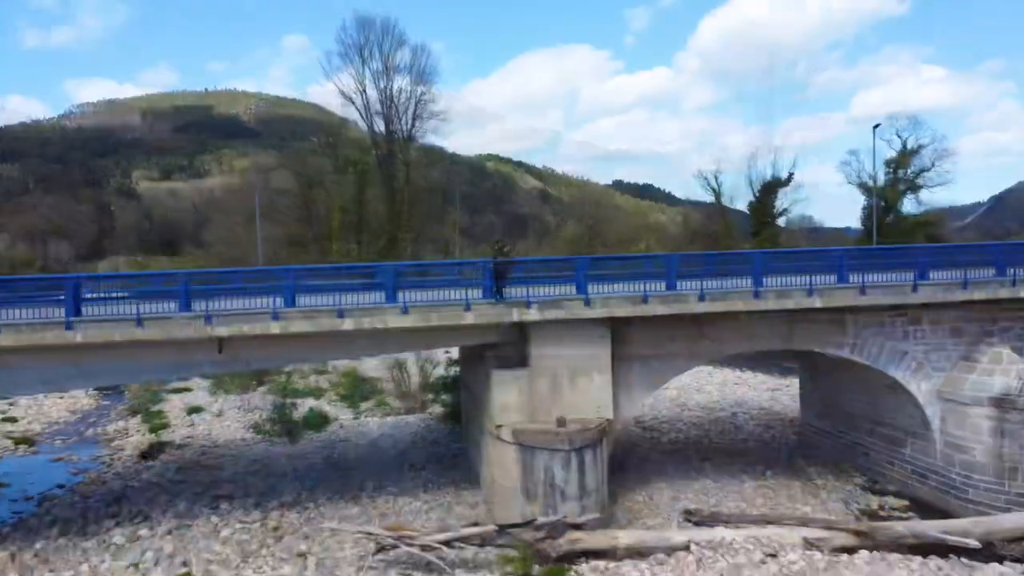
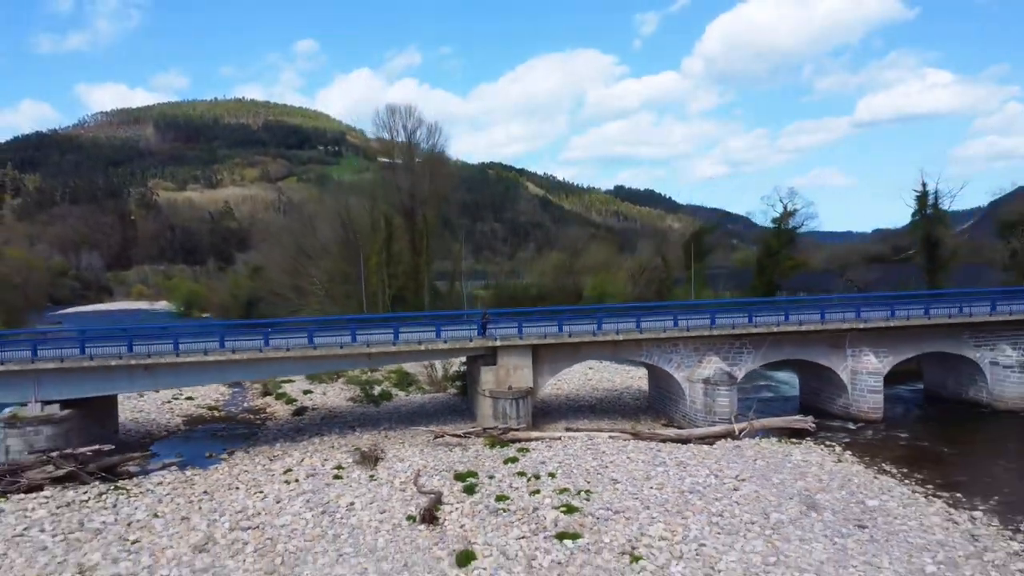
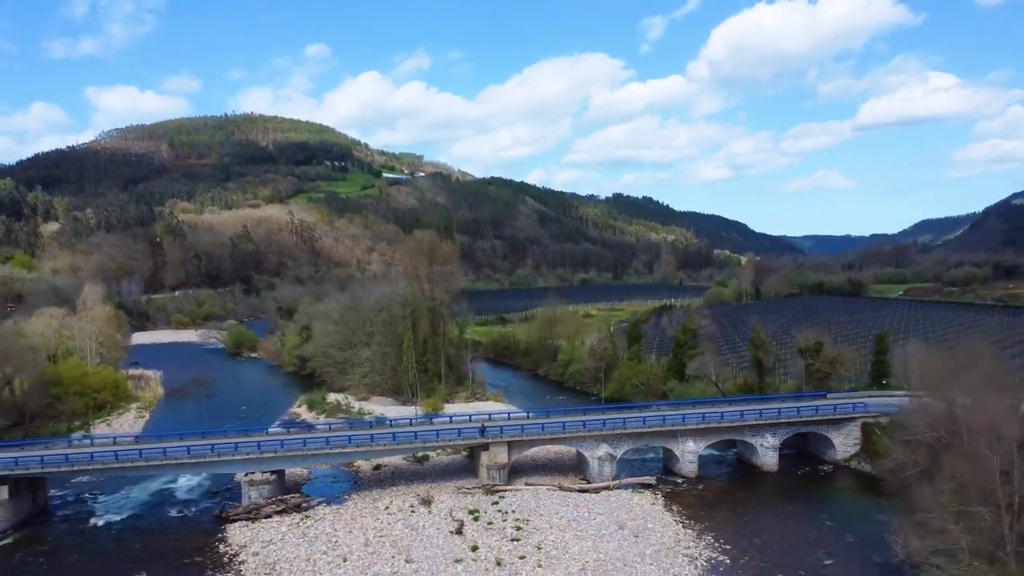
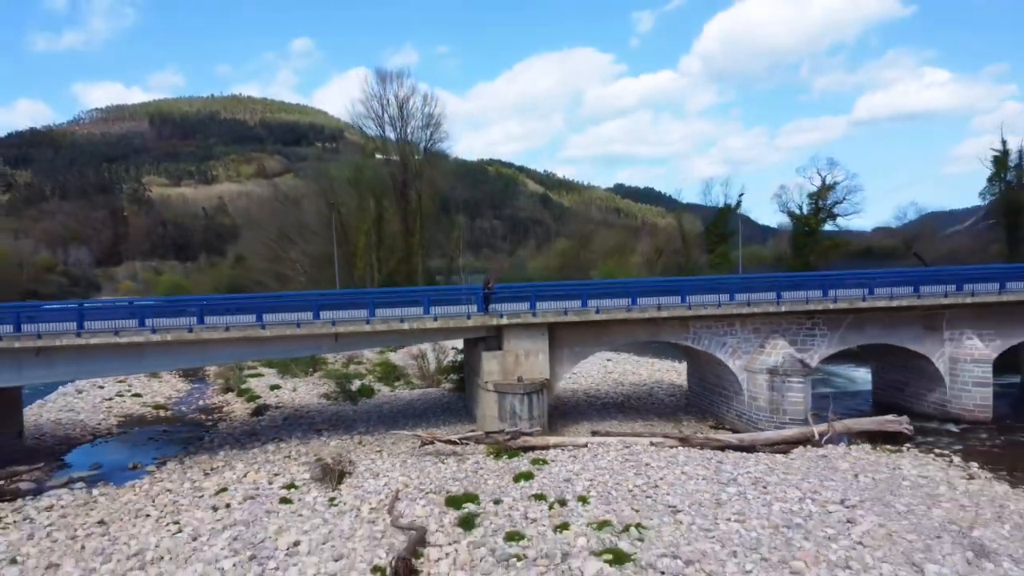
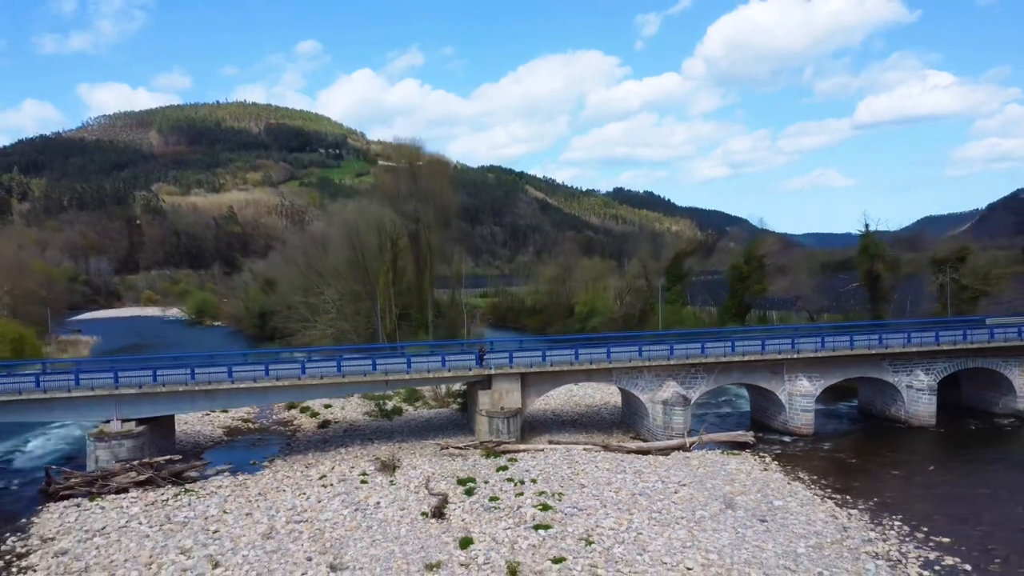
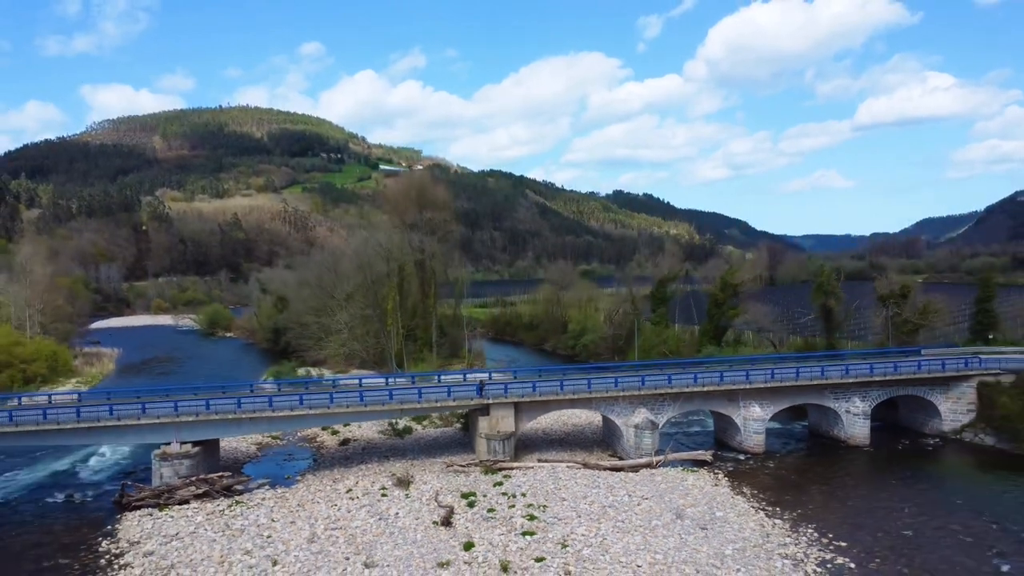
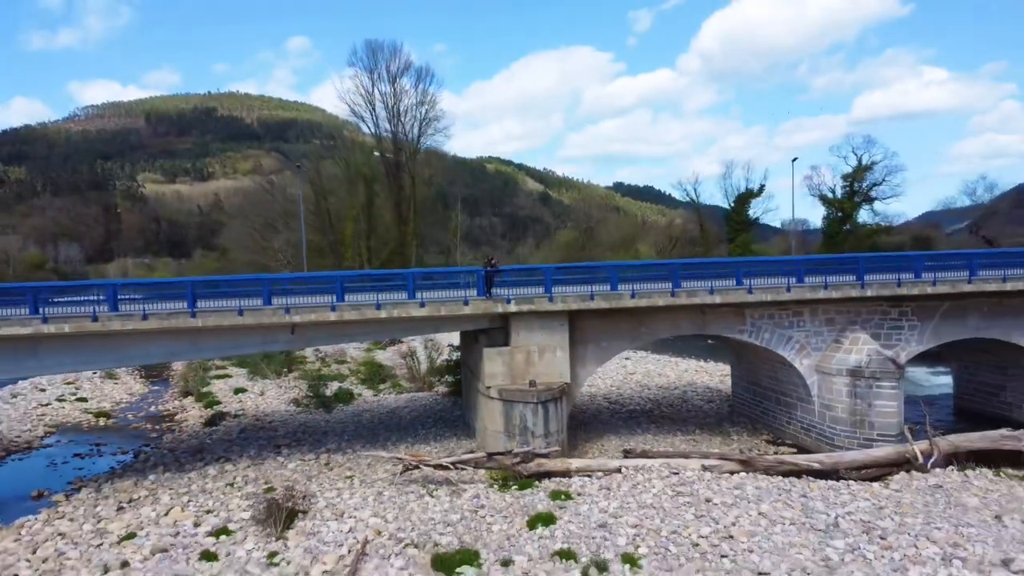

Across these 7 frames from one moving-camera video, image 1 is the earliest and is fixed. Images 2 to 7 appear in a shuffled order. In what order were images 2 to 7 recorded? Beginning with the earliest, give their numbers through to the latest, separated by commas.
7, 4, 2, 5, 6, 3
